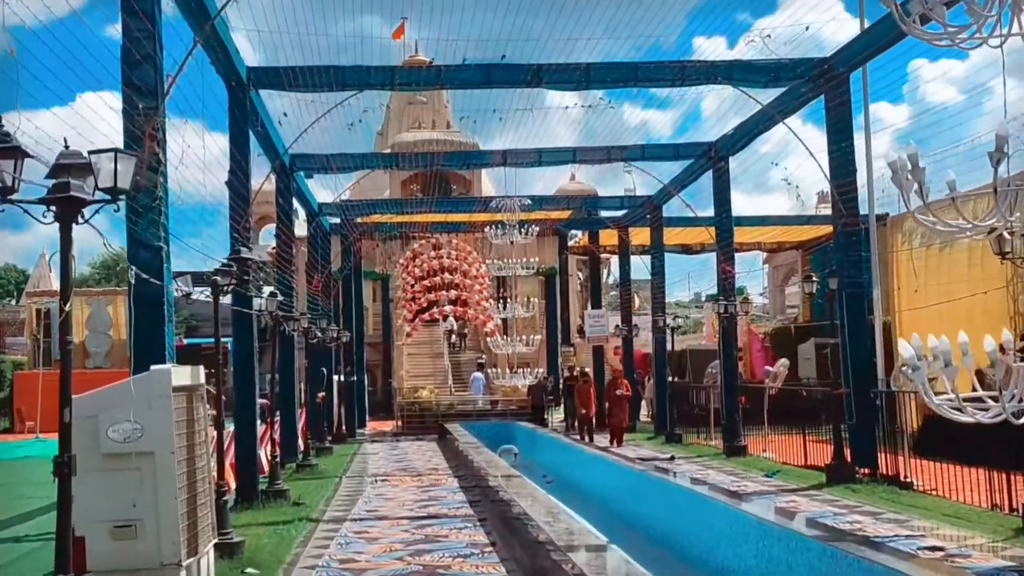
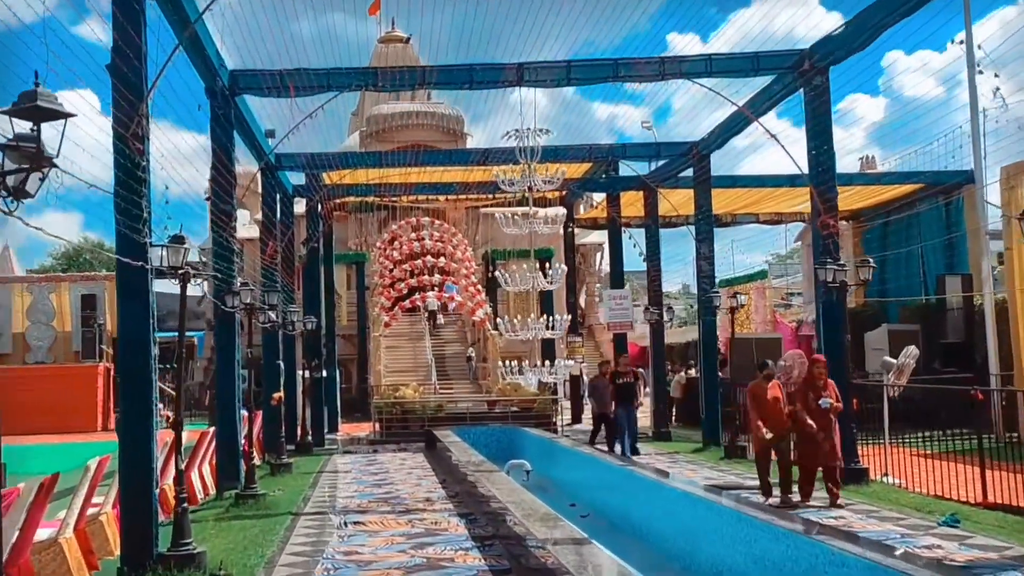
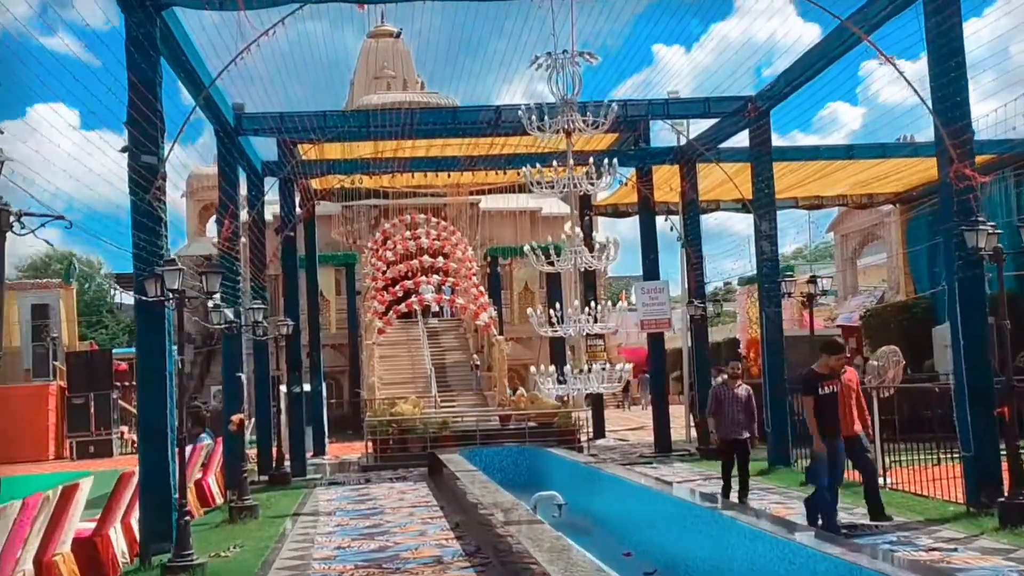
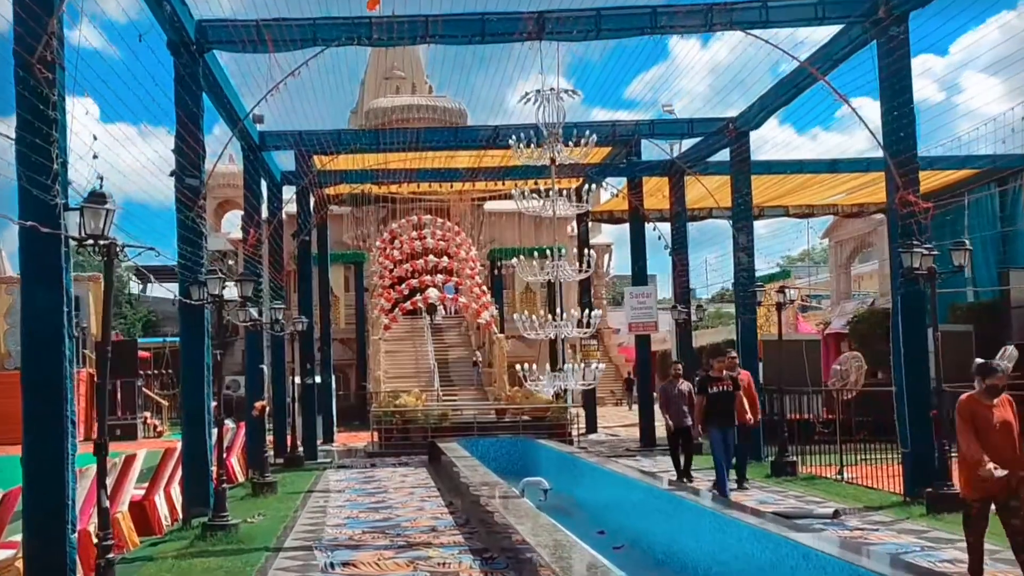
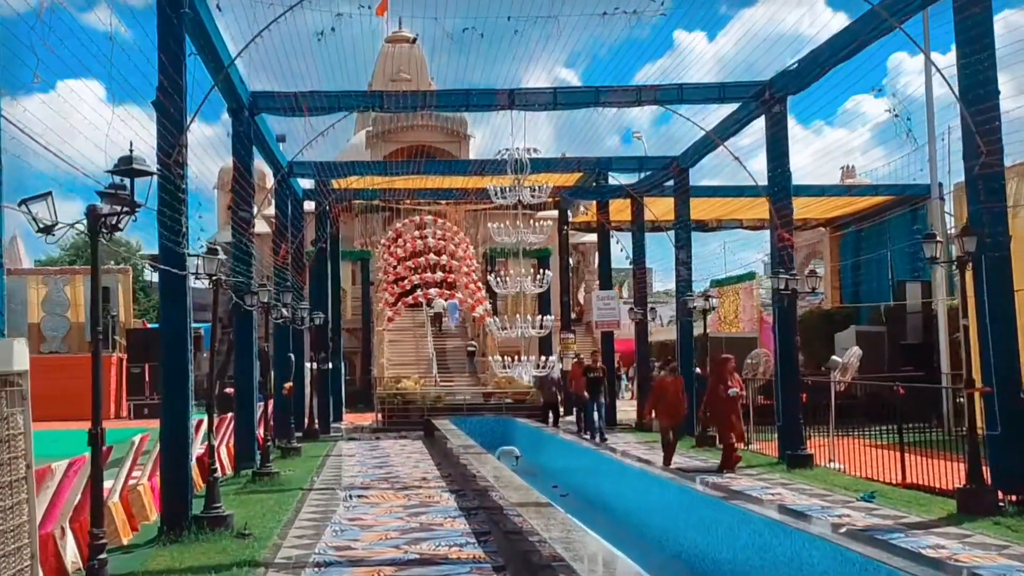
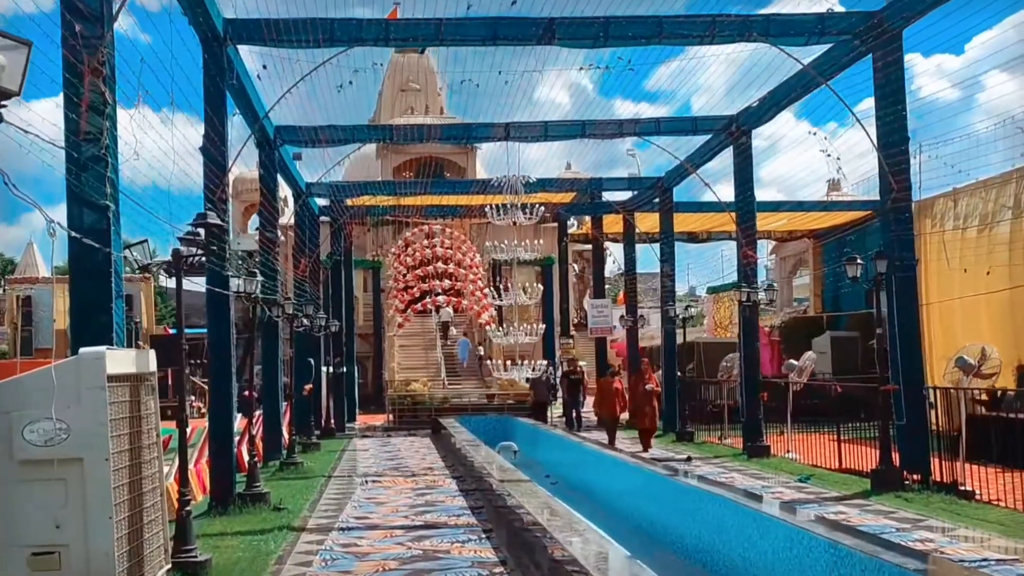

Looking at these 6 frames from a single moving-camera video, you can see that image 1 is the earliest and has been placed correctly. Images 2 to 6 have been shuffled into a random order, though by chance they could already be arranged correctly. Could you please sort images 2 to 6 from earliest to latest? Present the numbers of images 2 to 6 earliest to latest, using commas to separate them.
6, 5, 2, 4, 3
